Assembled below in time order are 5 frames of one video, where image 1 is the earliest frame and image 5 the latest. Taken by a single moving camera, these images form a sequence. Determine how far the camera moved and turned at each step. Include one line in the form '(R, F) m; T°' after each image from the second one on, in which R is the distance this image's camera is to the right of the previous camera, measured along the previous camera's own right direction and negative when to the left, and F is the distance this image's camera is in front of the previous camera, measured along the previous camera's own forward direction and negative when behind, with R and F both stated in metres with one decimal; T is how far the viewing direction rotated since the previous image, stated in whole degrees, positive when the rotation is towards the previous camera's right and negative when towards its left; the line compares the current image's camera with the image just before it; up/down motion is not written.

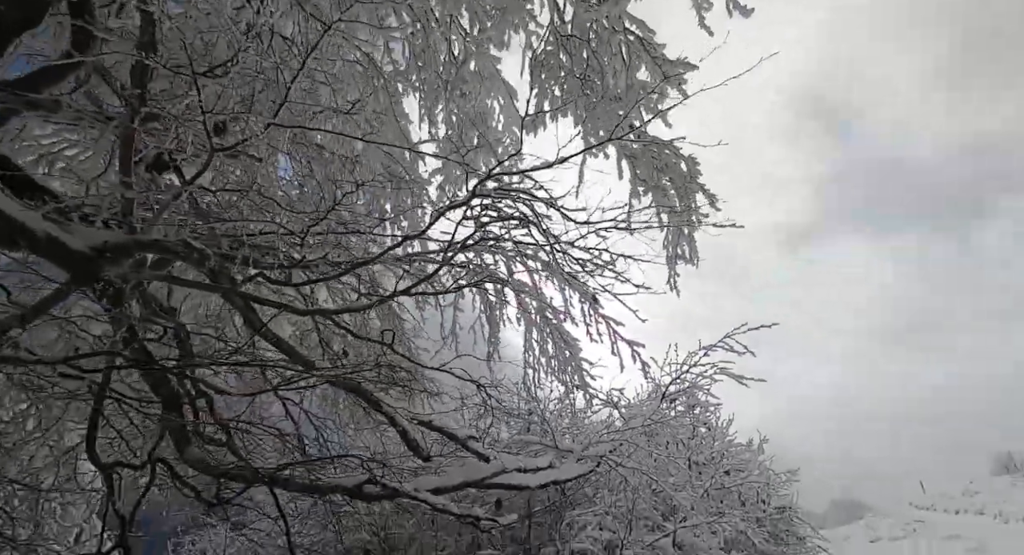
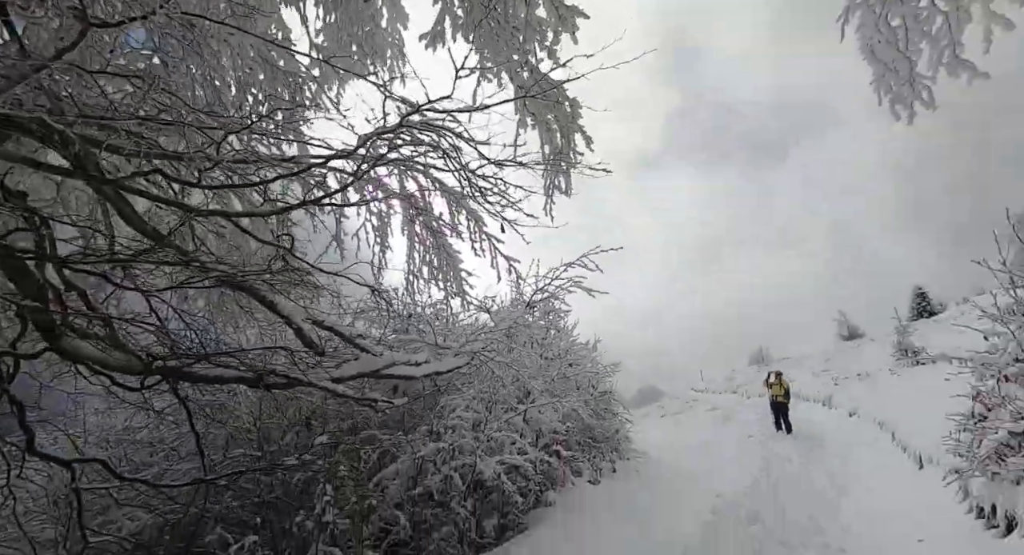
(-0.3, -0.4) m; +17°
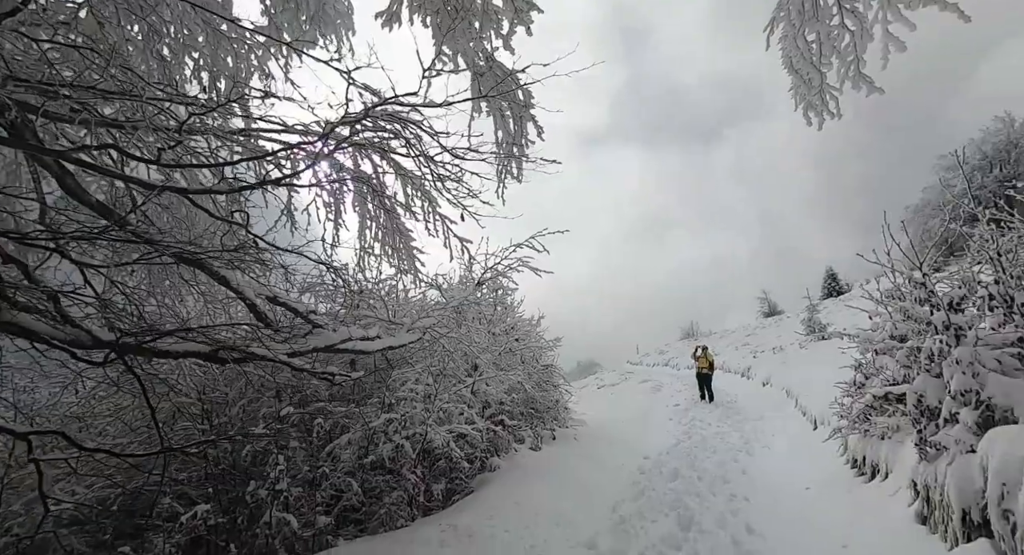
(-0.1, -0.2) m; +7°
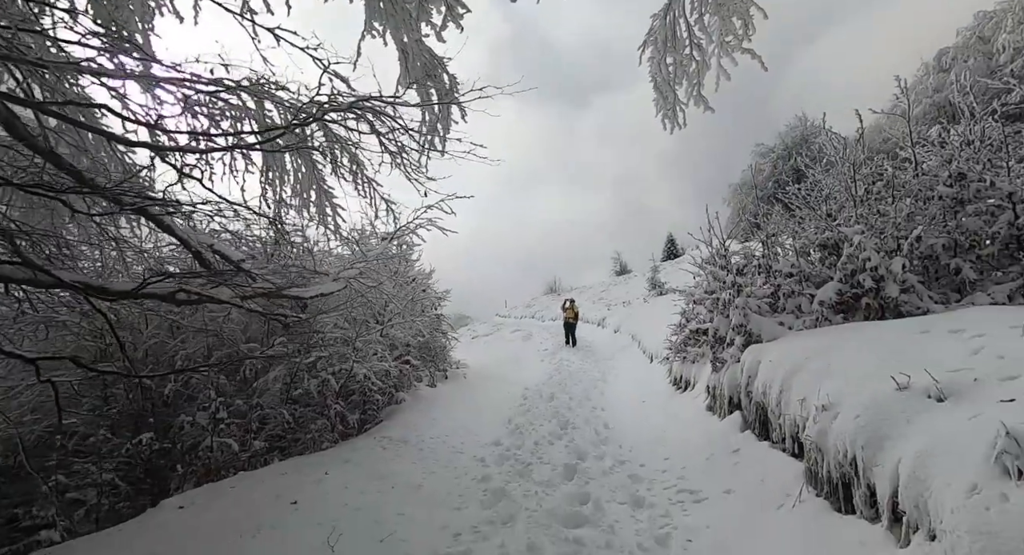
(-0.6, -0.9) m; +16°
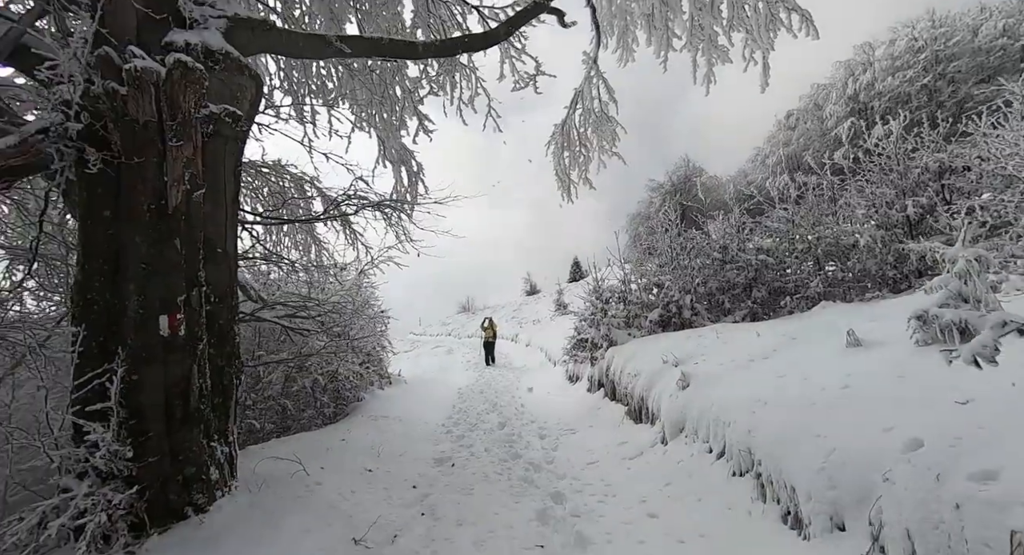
(-0.6, -2.3) m; +11°
